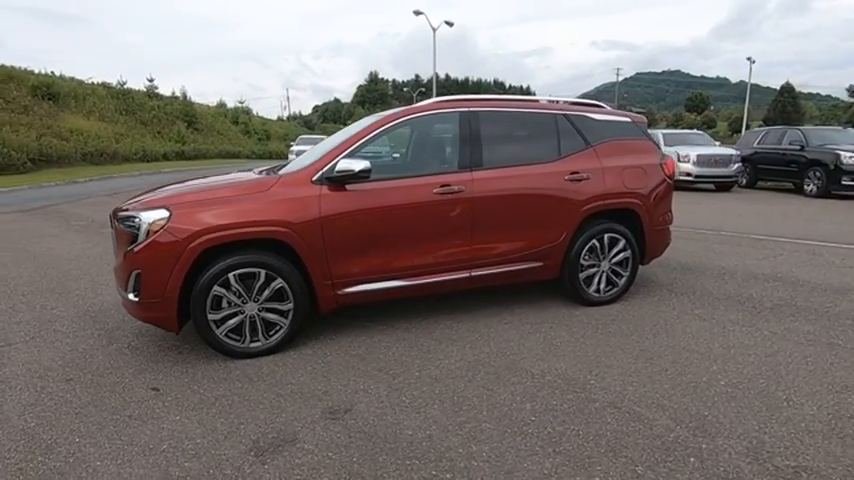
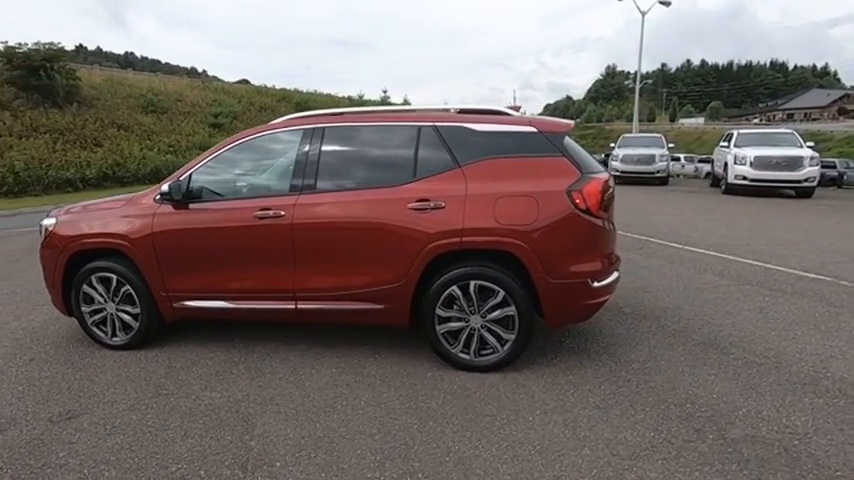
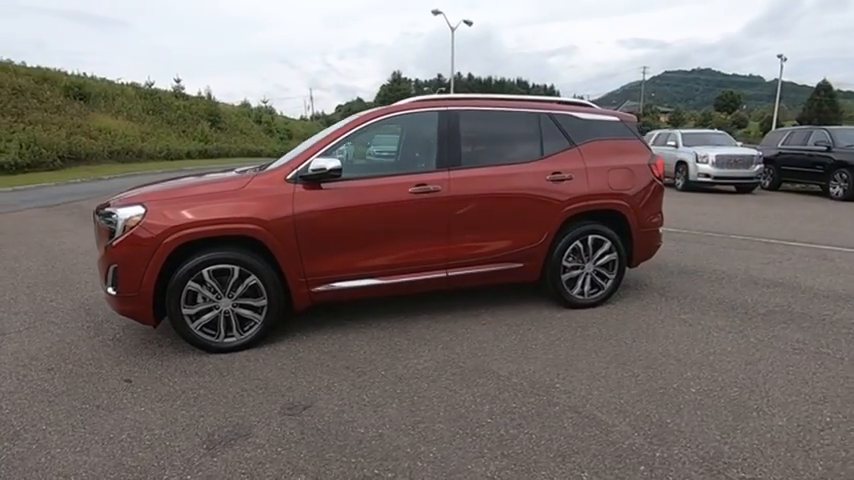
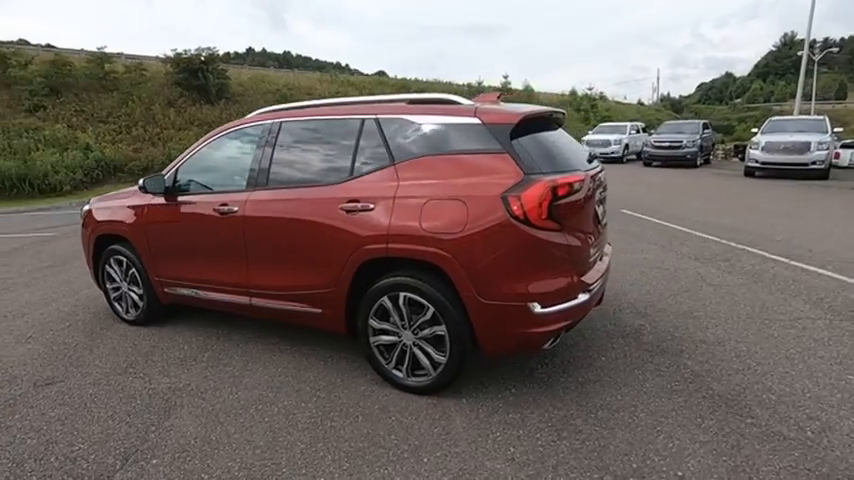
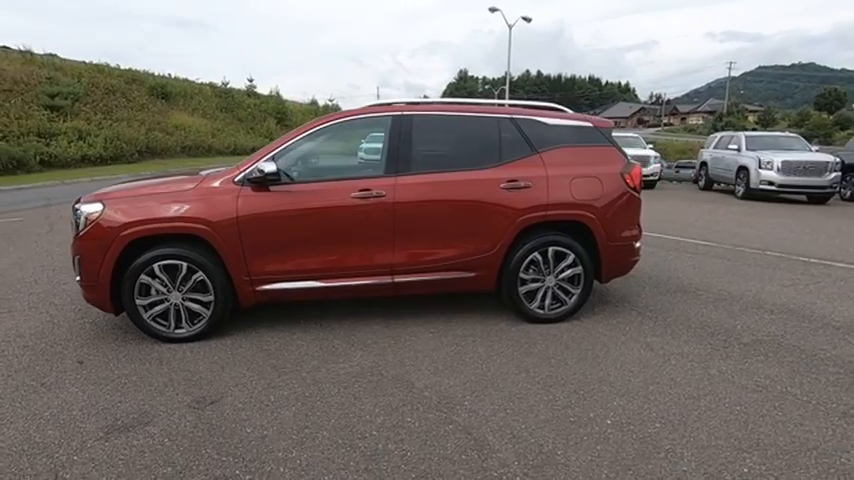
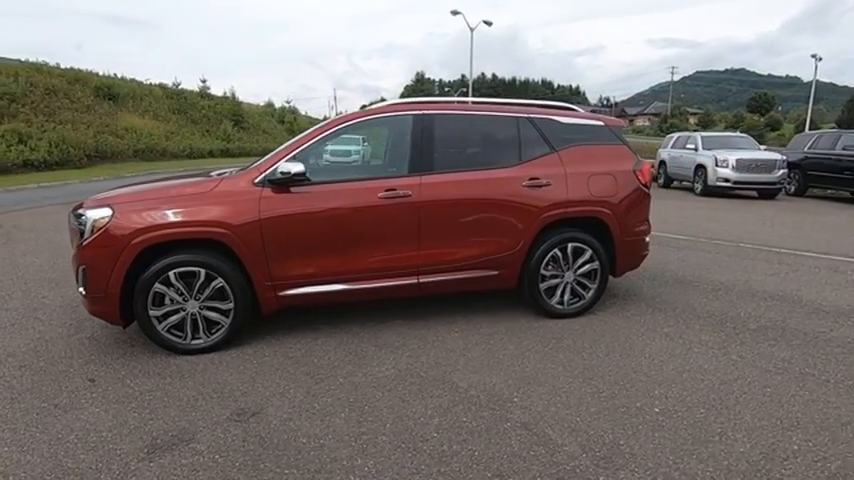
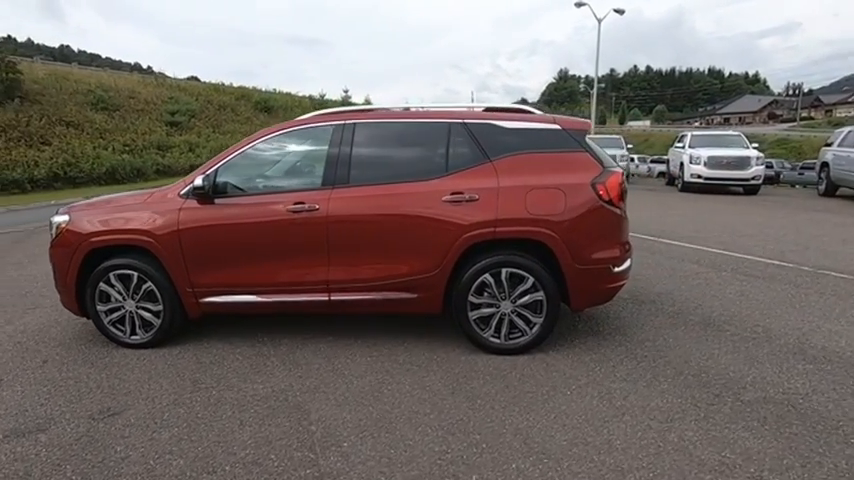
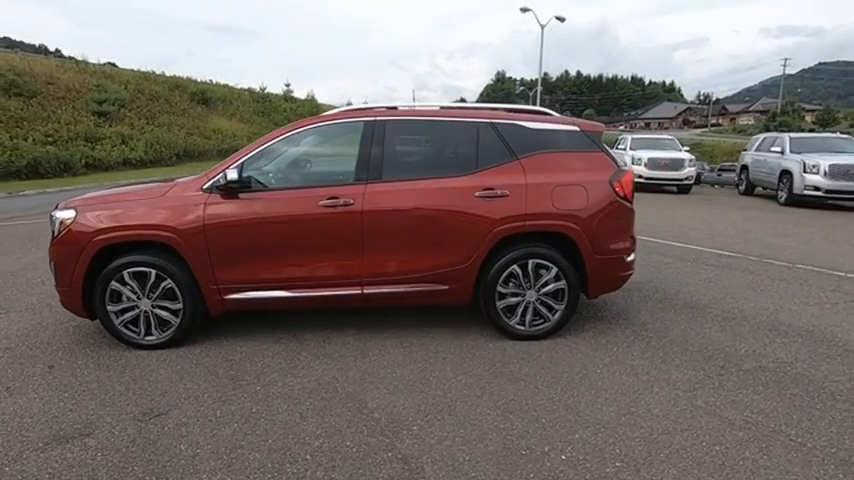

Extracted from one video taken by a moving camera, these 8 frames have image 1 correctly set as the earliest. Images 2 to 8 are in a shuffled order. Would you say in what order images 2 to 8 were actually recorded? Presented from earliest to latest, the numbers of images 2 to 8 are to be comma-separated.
3, 6, 5, 8, 7, 2, 4
